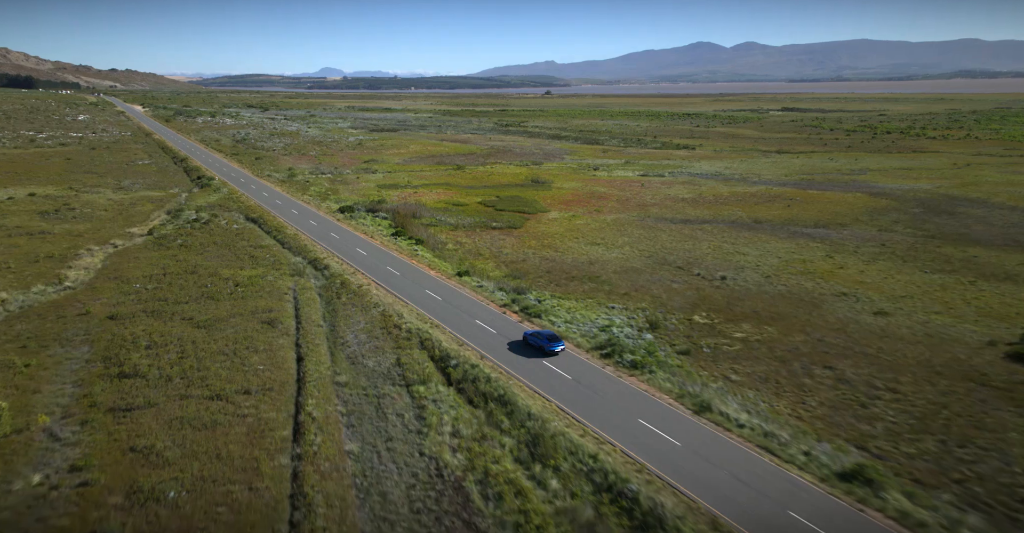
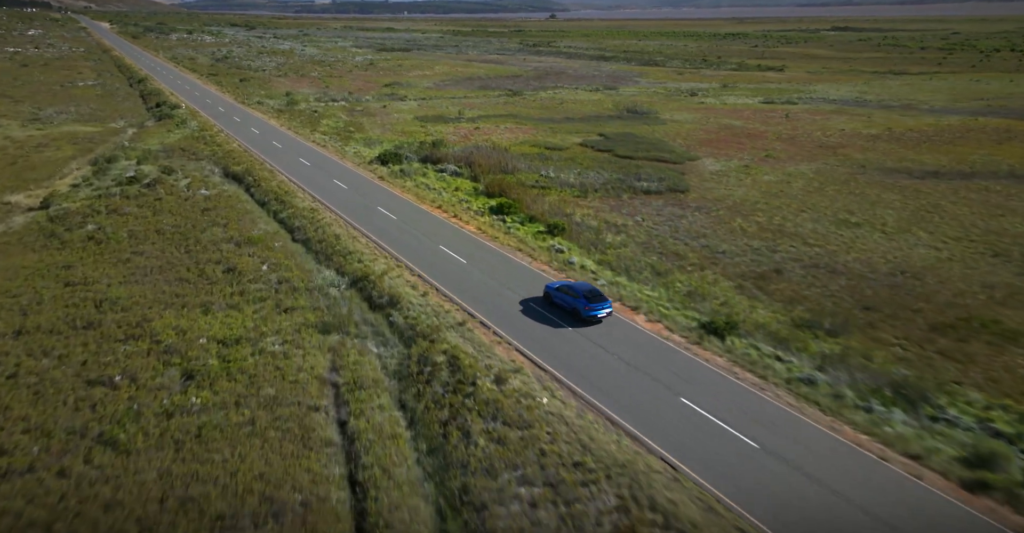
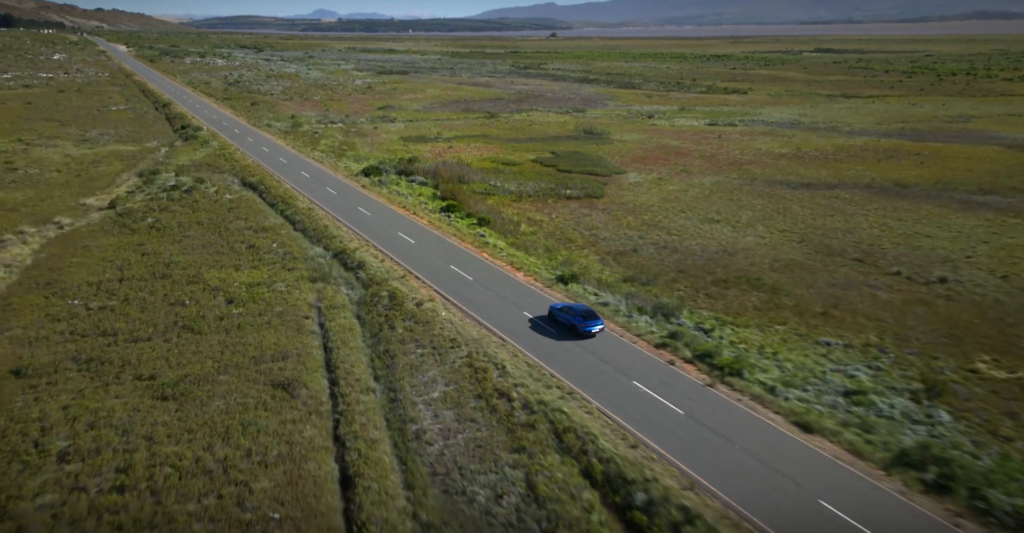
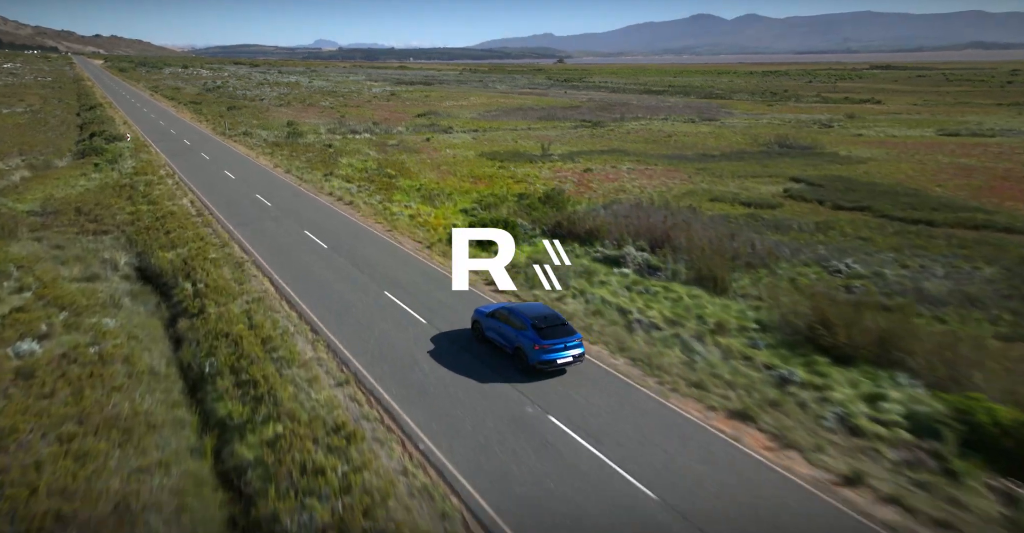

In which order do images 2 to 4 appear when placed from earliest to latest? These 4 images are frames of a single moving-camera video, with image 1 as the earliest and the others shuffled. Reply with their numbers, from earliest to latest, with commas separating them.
3, 2, 4
